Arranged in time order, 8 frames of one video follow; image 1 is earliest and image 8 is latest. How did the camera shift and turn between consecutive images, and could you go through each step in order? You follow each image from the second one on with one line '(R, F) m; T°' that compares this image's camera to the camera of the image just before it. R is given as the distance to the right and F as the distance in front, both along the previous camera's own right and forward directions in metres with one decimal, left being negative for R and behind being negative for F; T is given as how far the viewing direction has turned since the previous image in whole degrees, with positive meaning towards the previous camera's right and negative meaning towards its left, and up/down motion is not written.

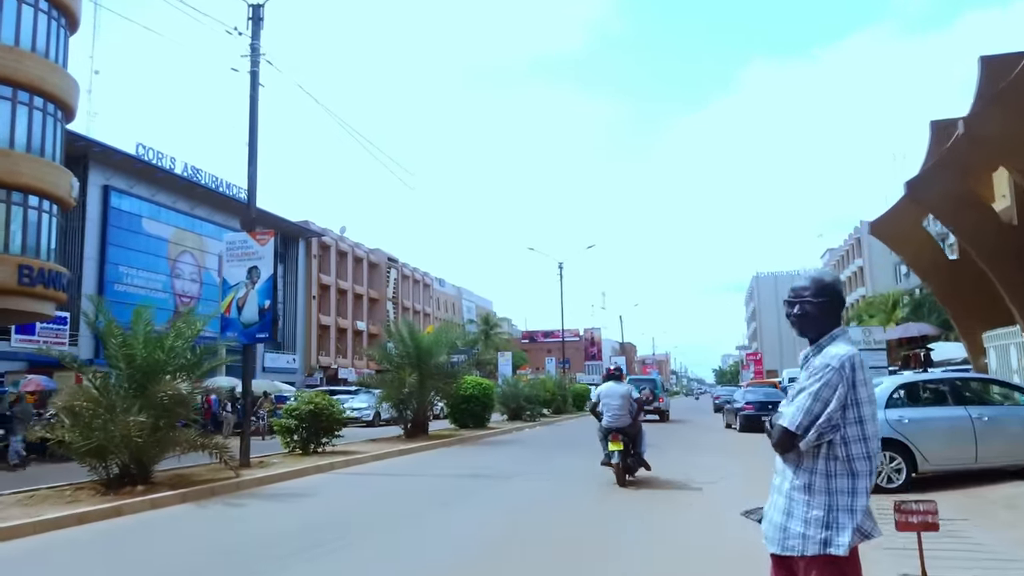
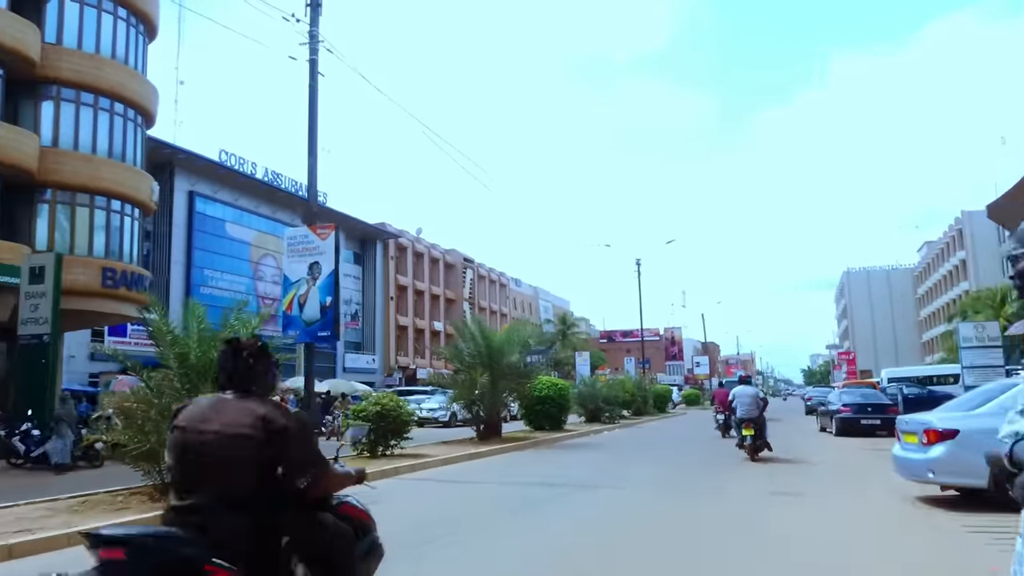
(+0.1, +0.9) m; -6°
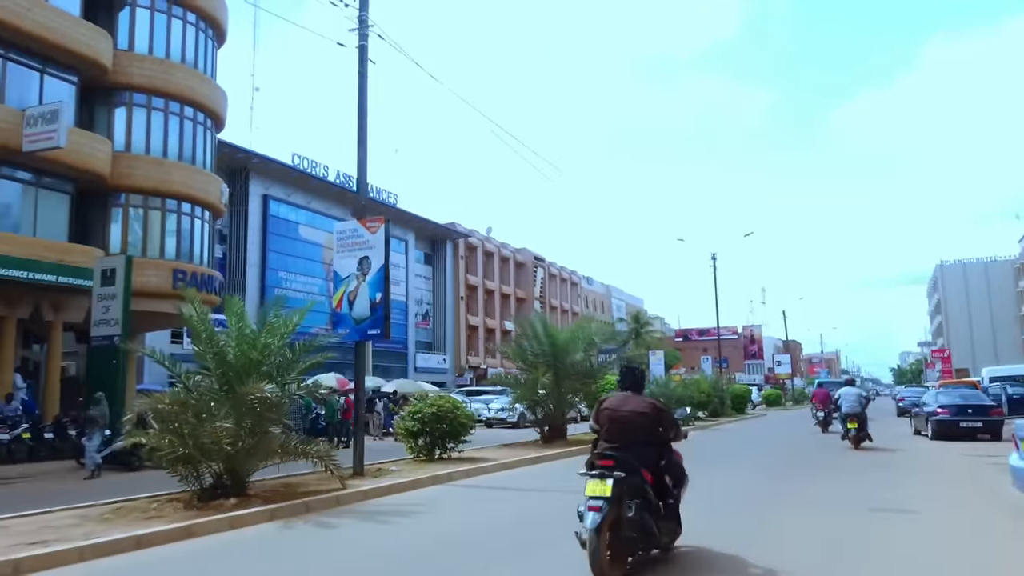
(+0.2, +0.8) m; -6°
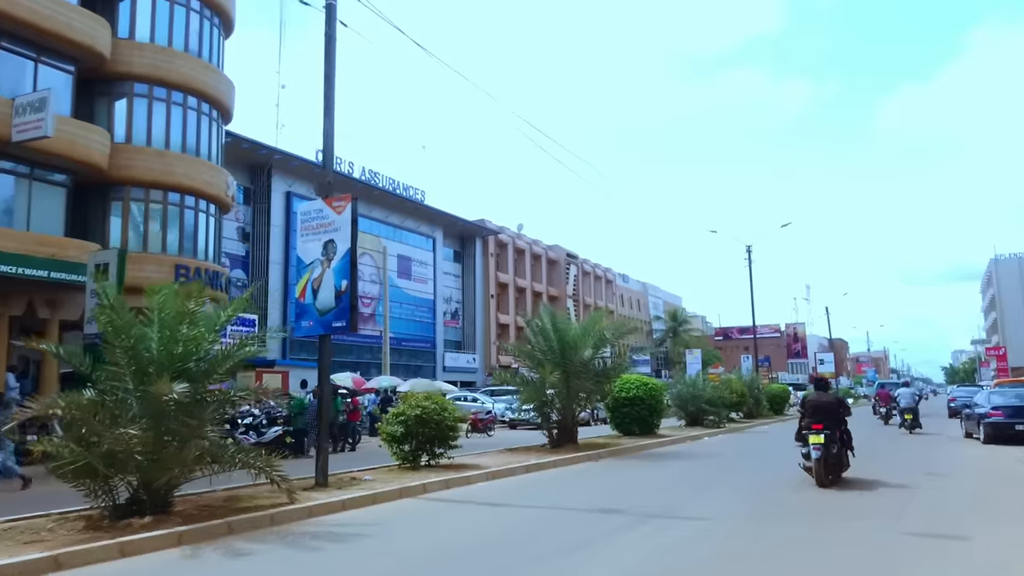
(+0.8, +1.4) m; -3°
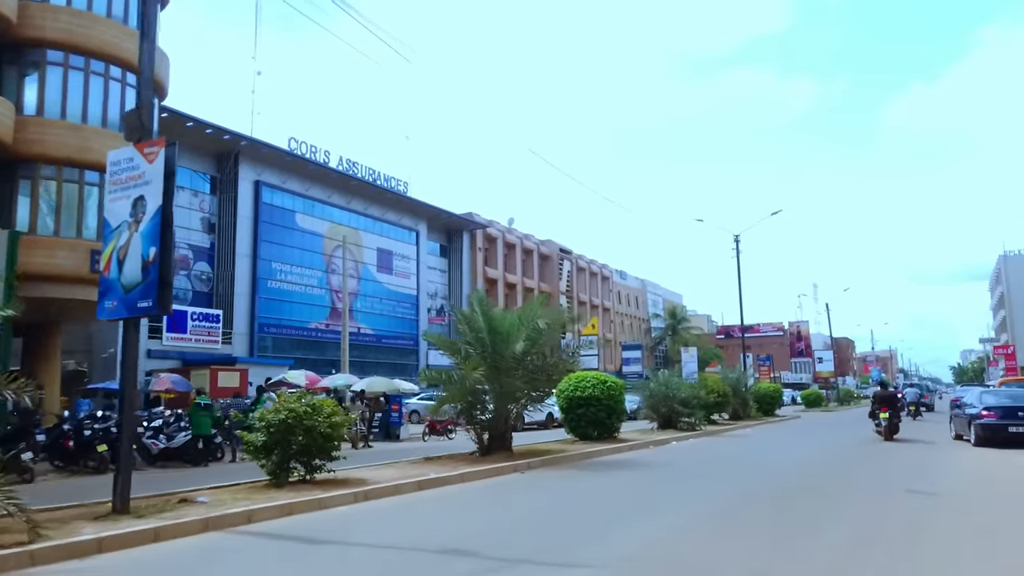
(+1.6, +2.3) m; -1°
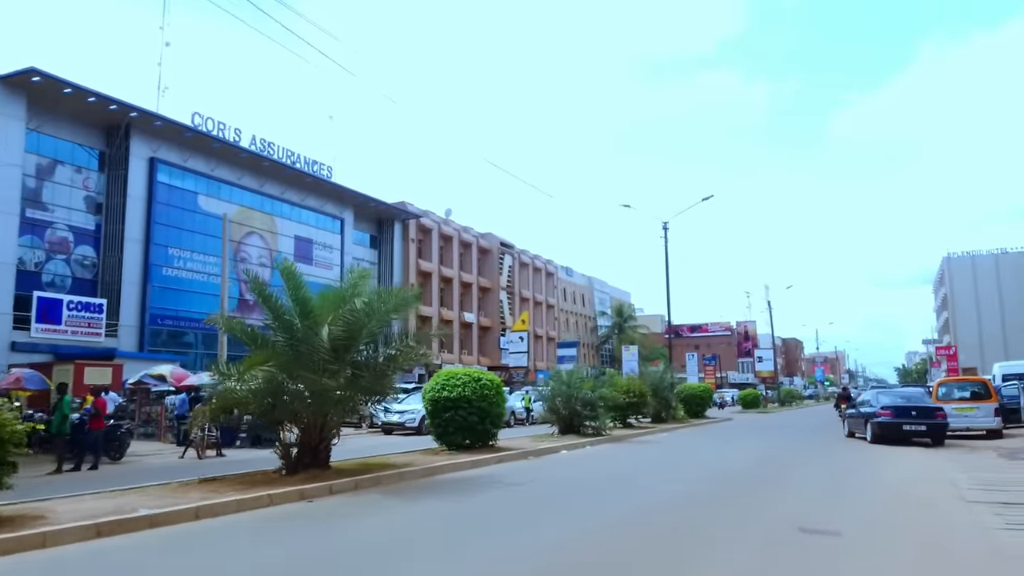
(+2.1, +3.0) m; +3°
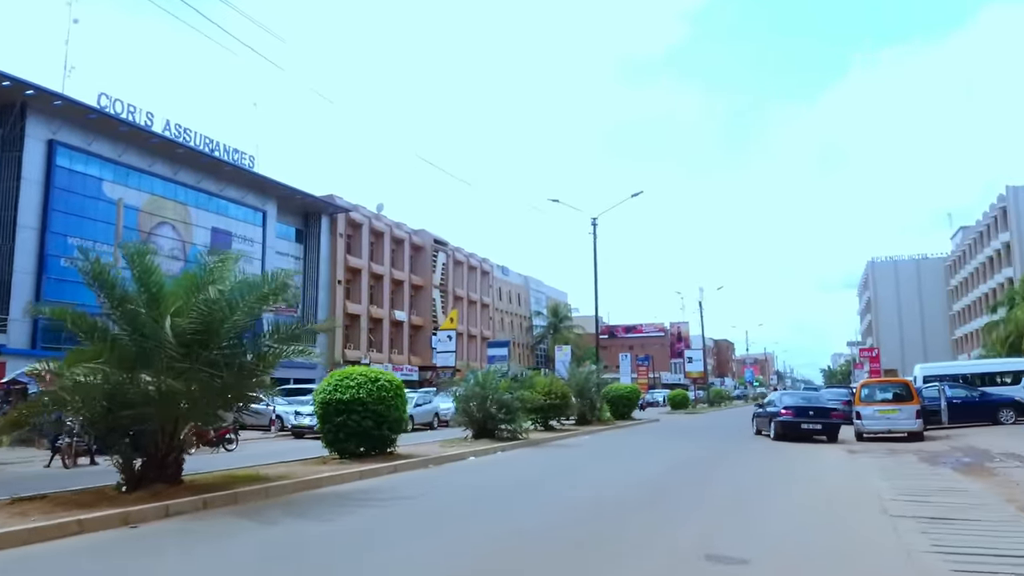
(+0.7, +1.2) m; +5°
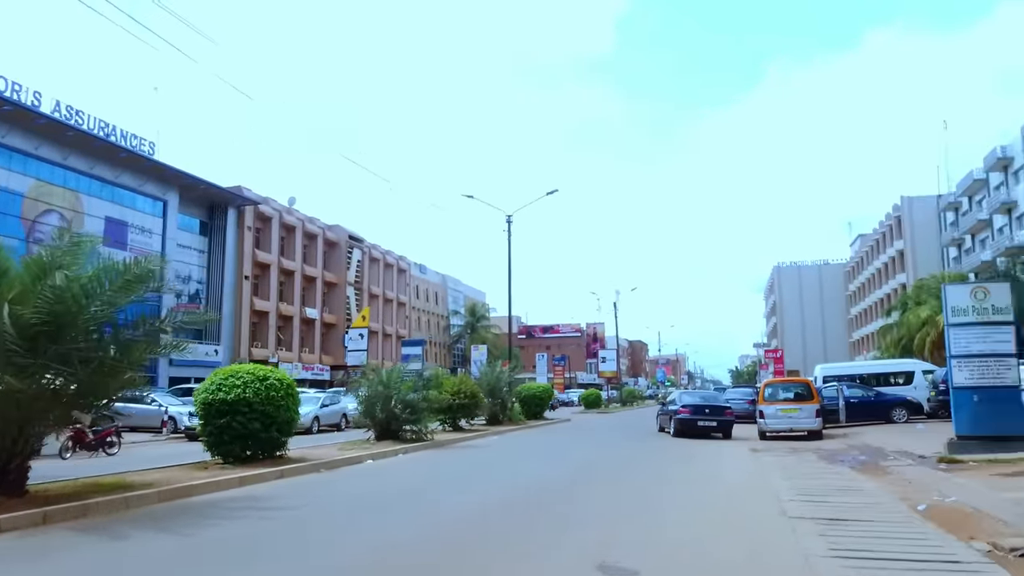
(+0.3, +0.6) m; +6°
